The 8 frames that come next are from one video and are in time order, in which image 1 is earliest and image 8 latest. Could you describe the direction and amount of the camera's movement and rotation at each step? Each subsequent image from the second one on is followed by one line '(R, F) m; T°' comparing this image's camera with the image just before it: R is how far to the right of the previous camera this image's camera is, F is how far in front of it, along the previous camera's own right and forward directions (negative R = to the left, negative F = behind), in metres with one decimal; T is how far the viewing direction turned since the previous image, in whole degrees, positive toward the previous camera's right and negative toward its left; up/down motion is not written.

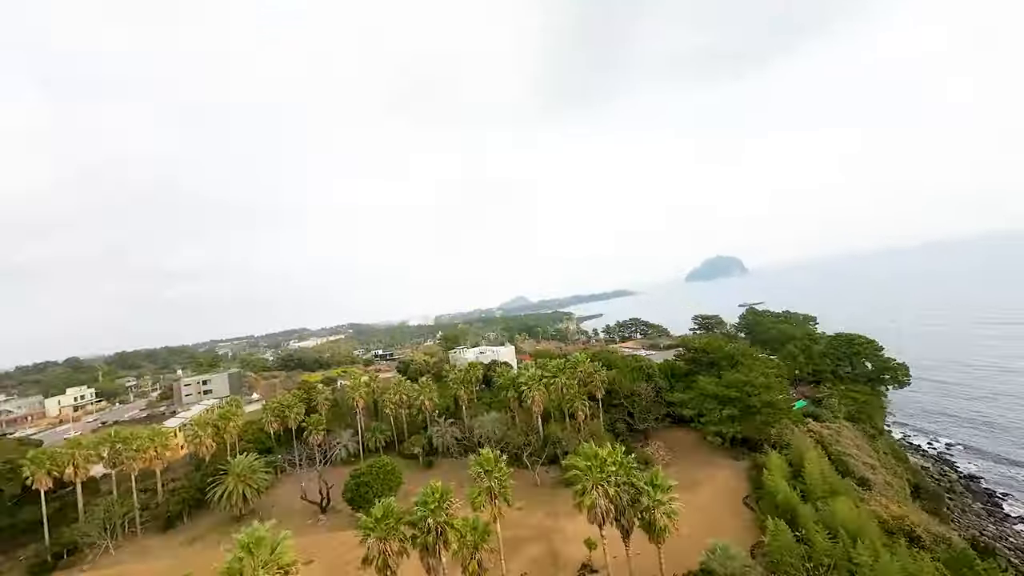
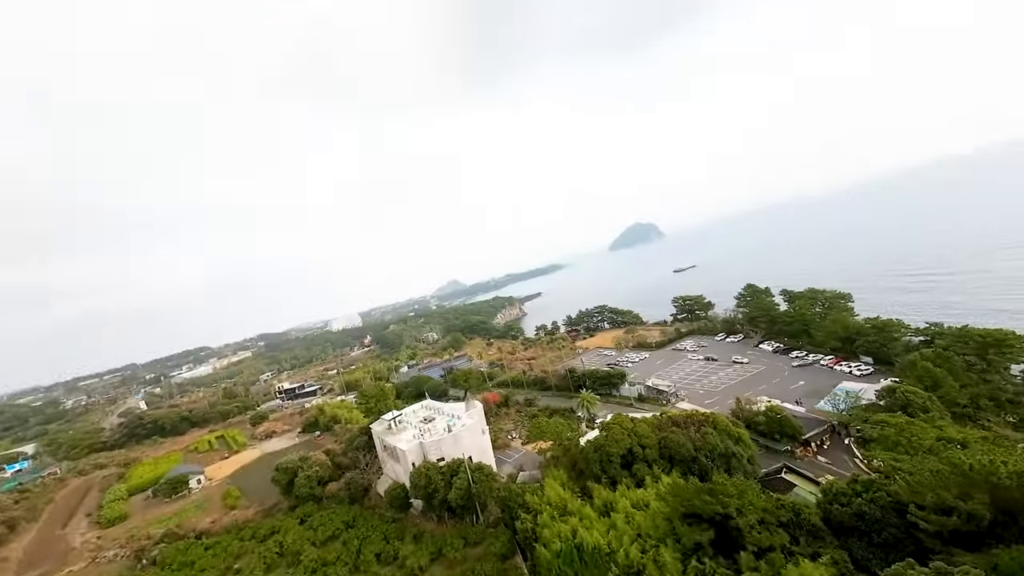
(-1.8, +23.2) m; +10°
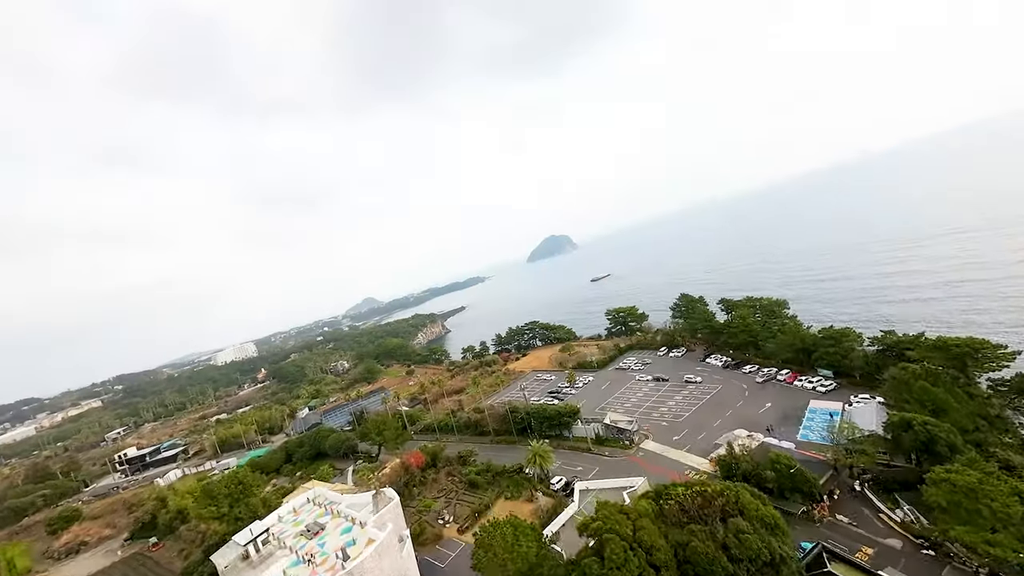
(-0.2, +9.8) m; +12°
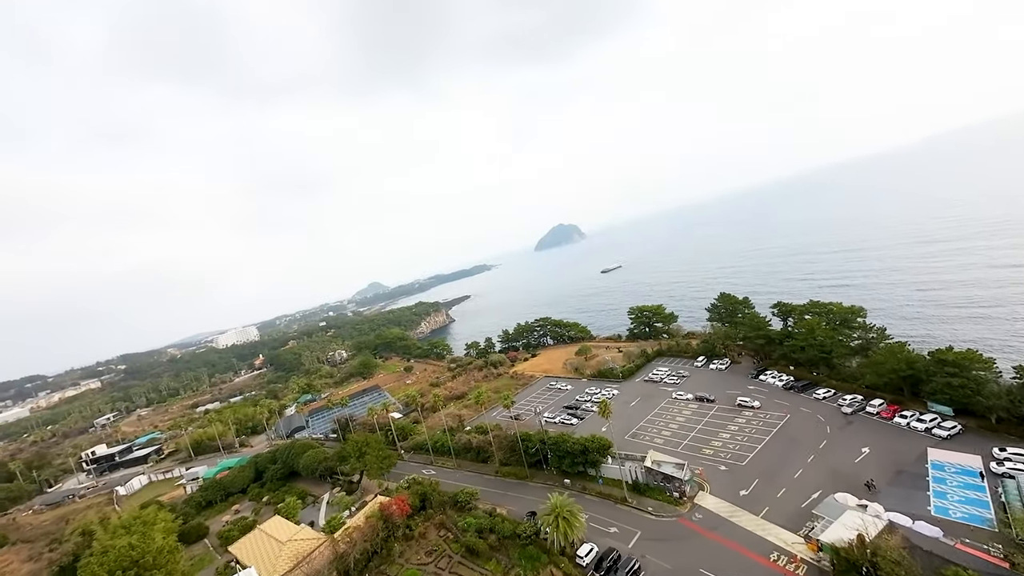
(-0.9, +9.1) m; -1°
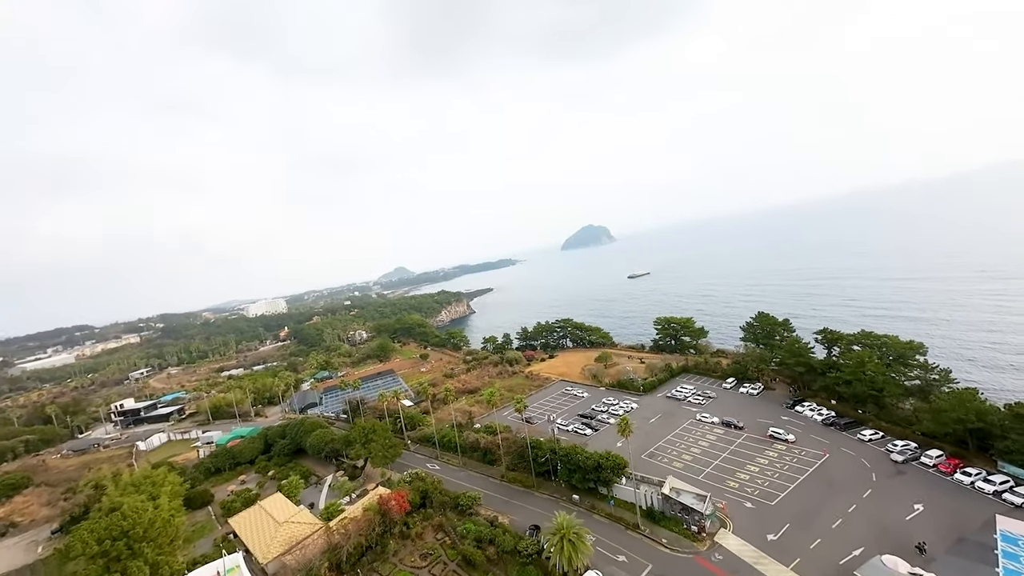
(-0.1, +1.8) m; -3°
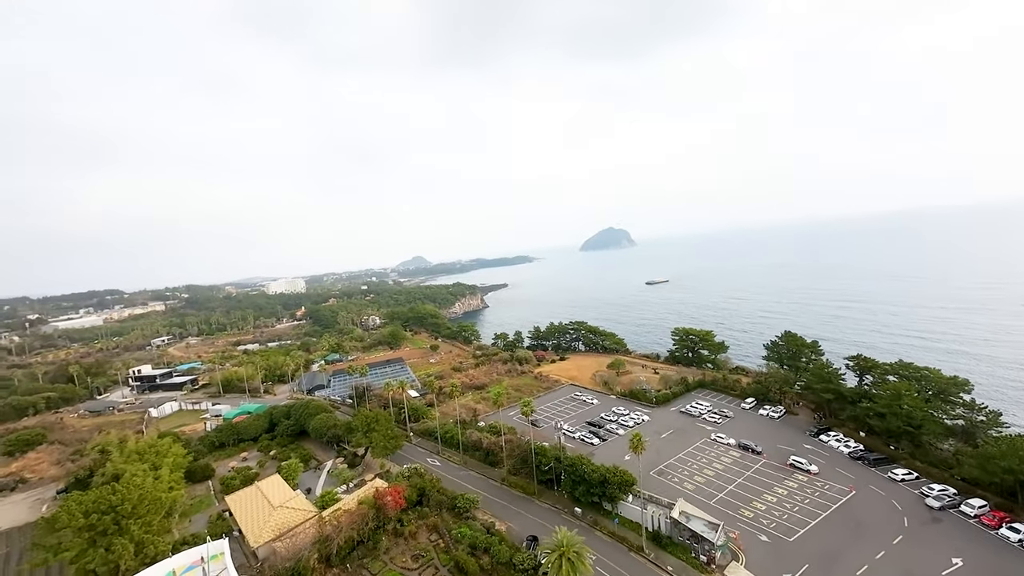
(-0.1, +1.3) m; -2°
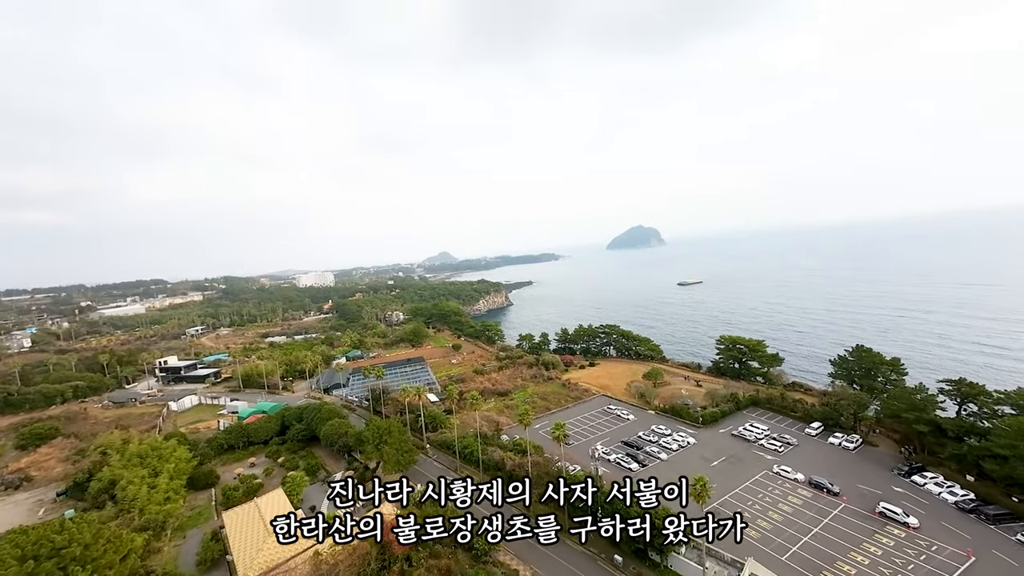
(-0.5, +4.5) m; -4°
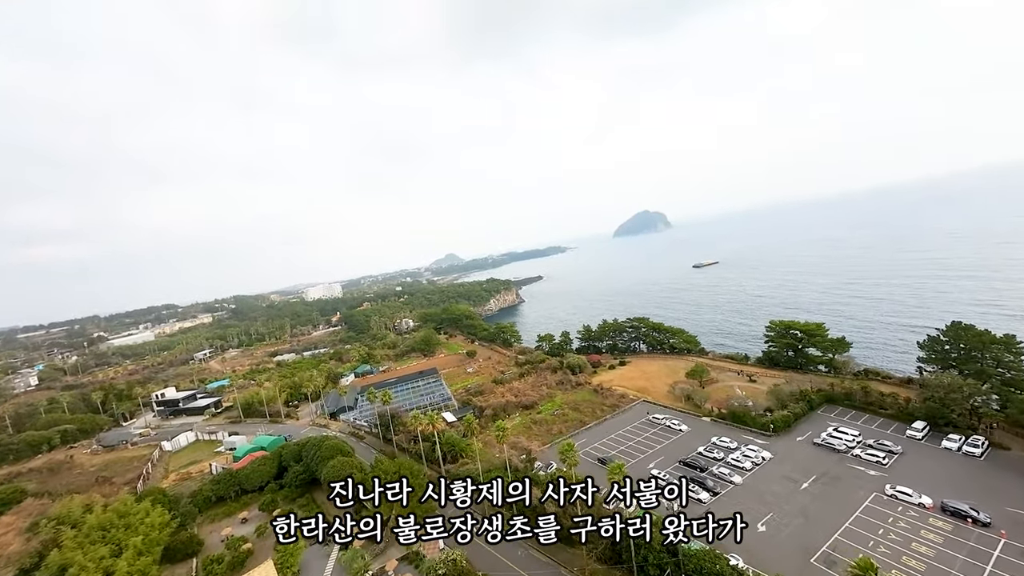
(-1.1, +6.6) m; -1°
